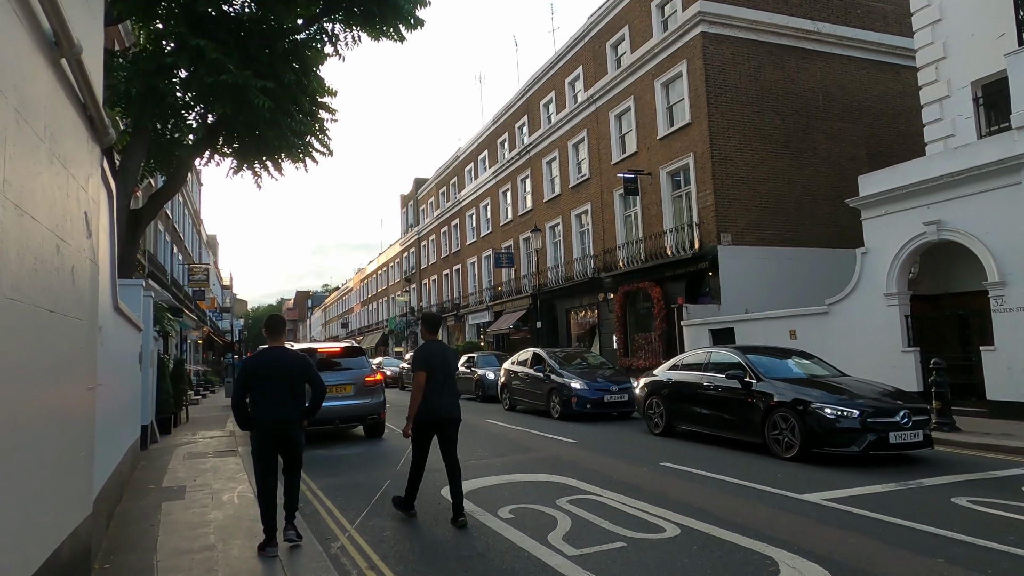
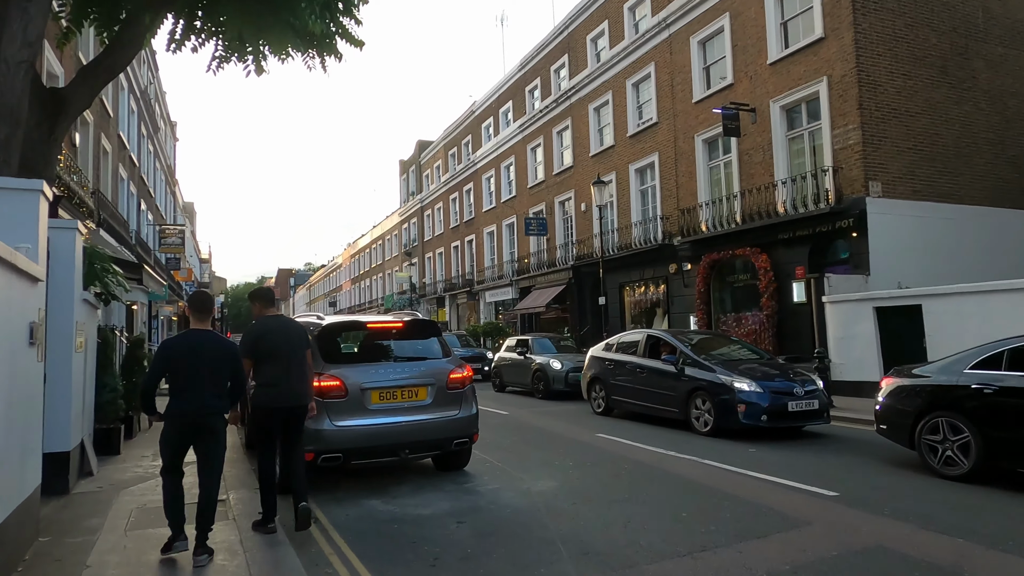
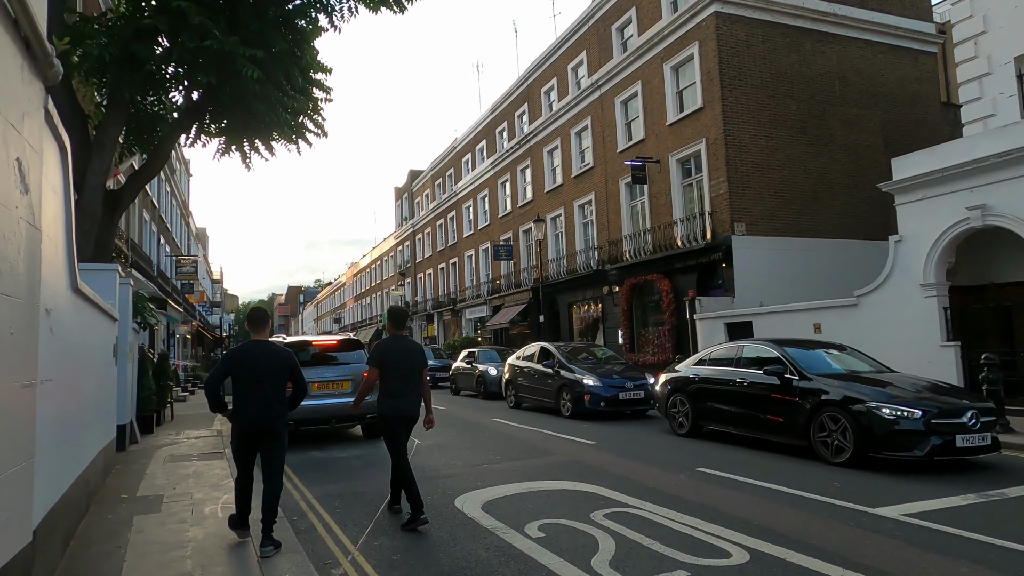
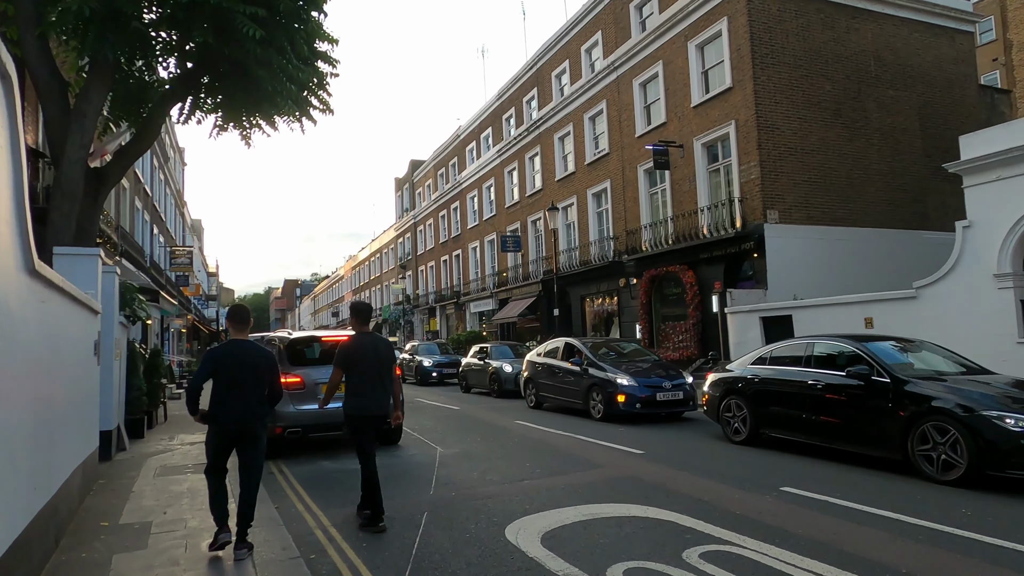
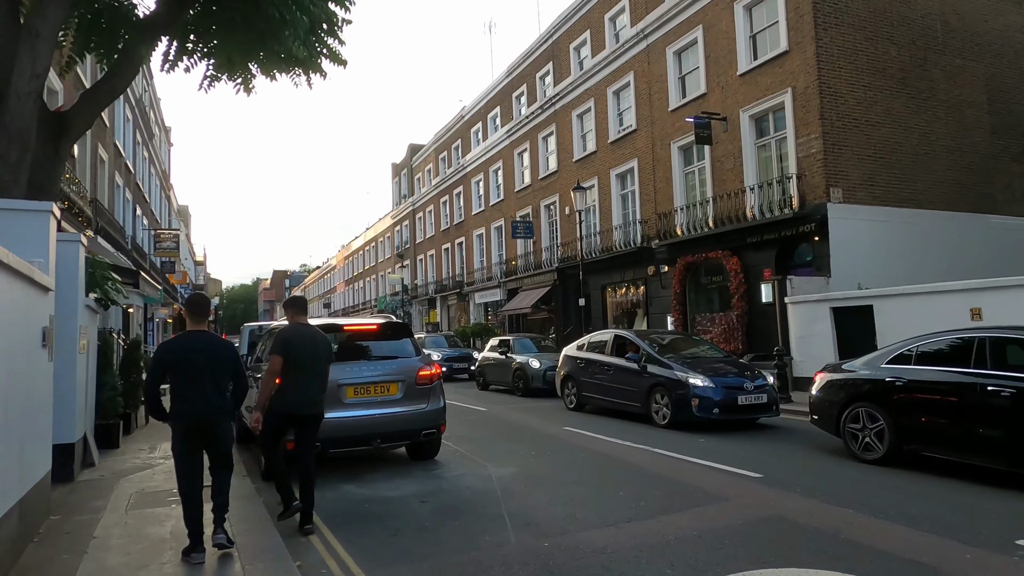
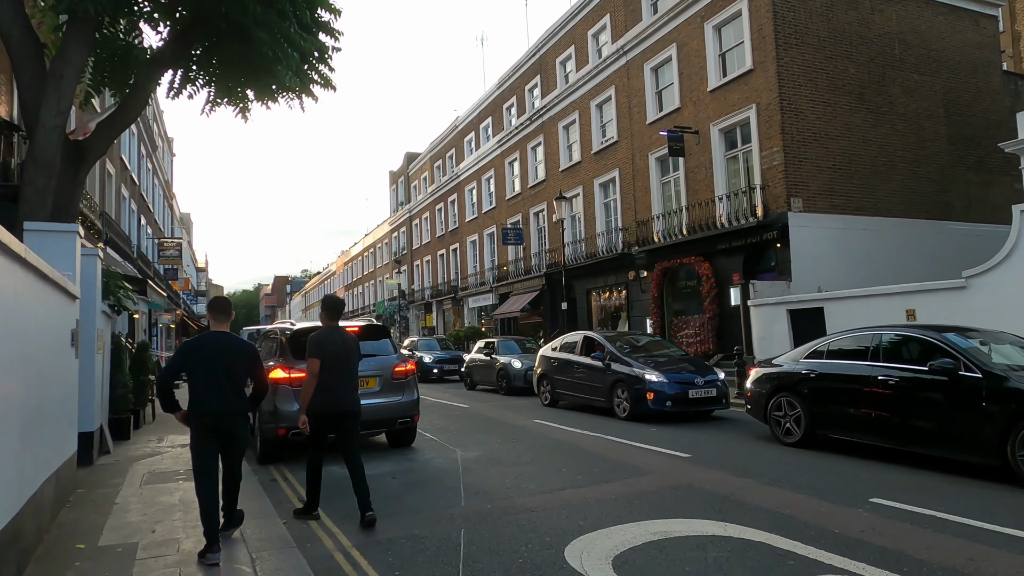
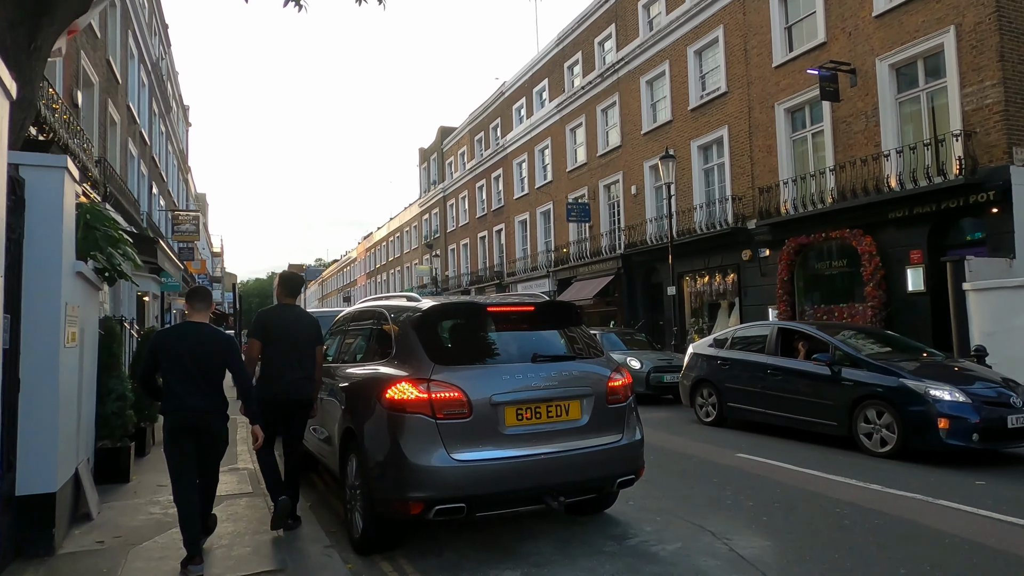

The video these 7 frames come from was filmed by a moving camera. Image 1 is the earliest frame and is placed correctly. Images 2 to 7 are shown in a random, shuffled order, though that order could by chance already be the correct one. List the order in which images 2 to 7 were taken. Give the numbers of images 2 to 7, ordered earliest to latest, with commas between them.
3, 4, 6, 5, 2, 7
